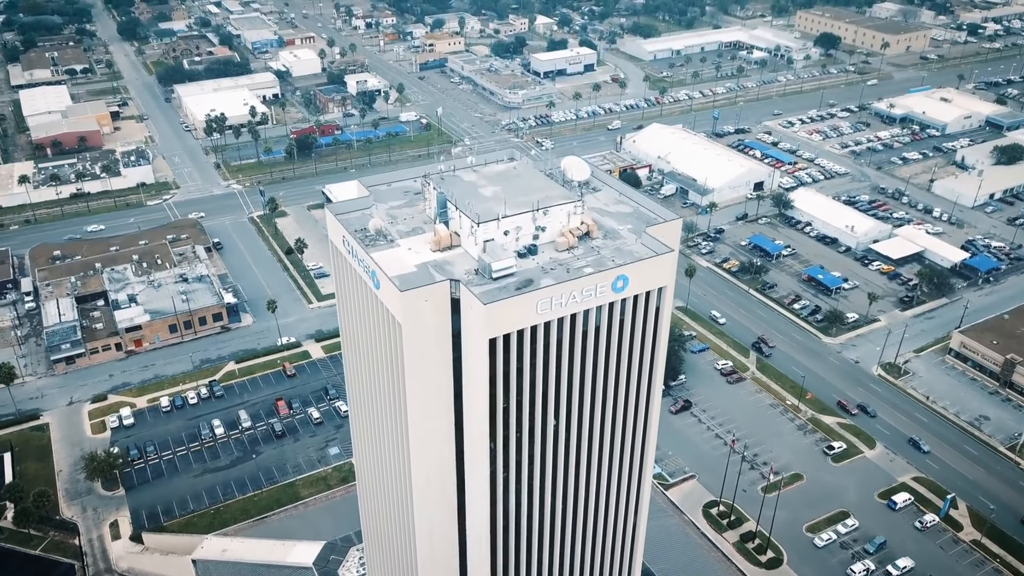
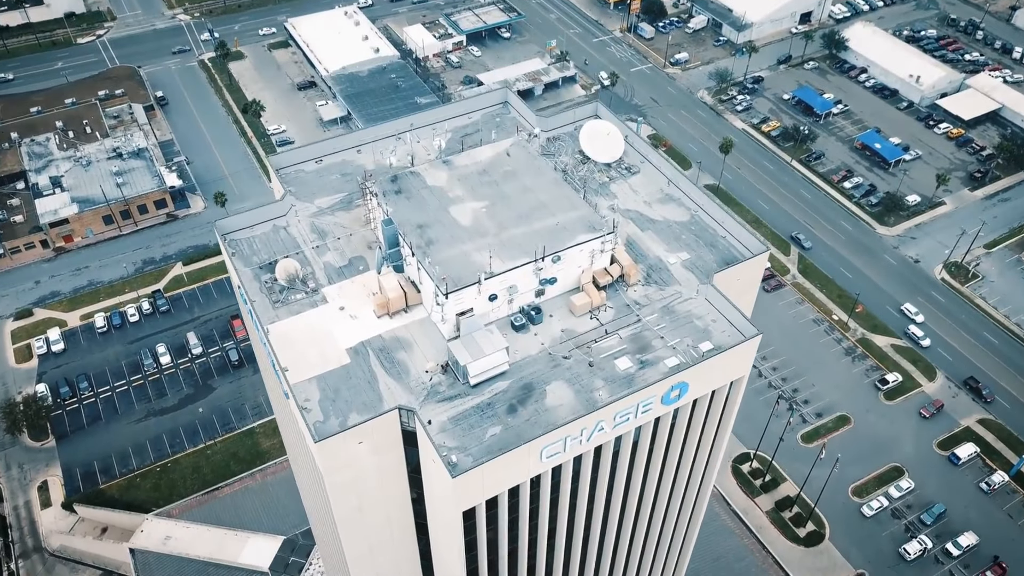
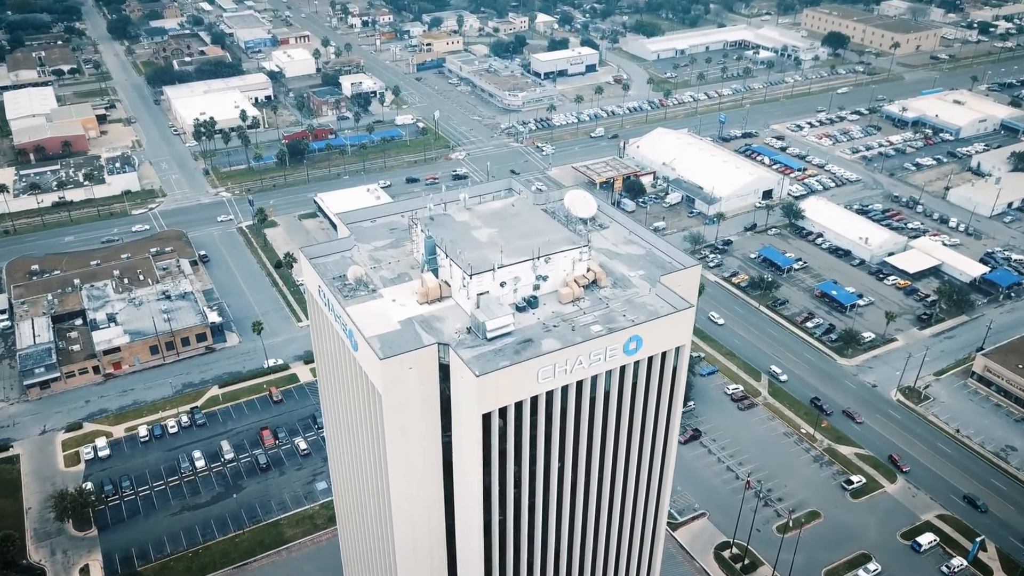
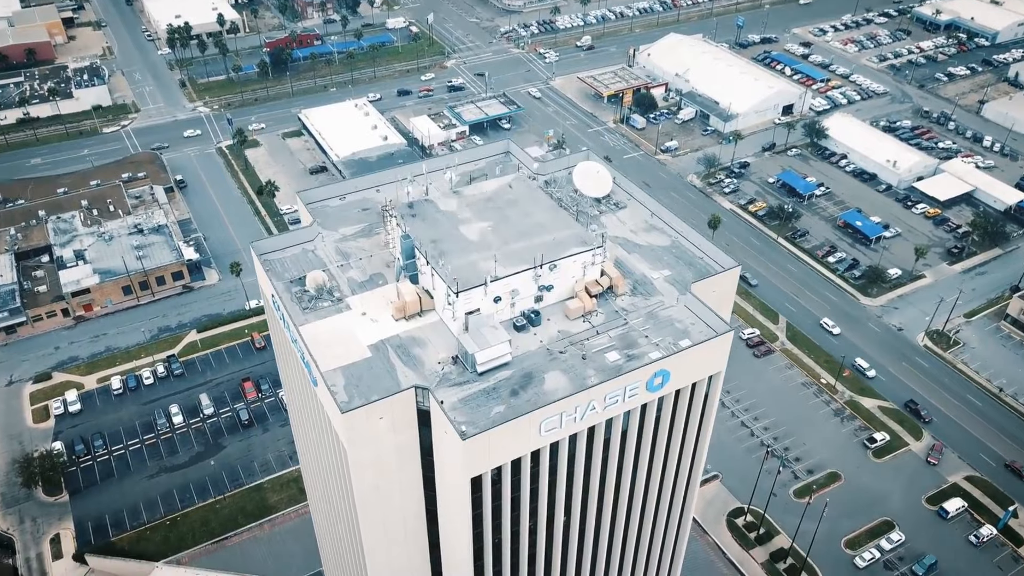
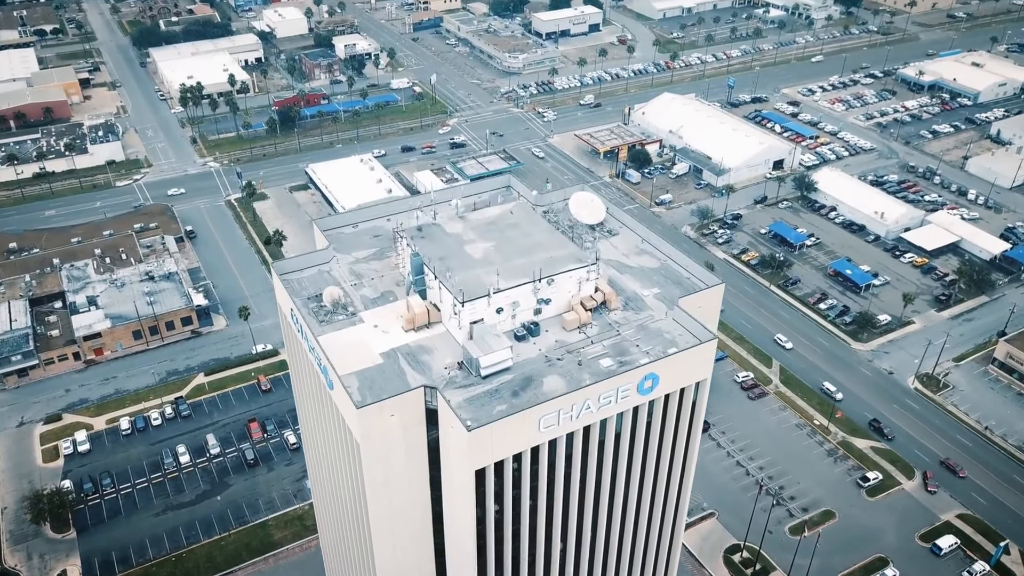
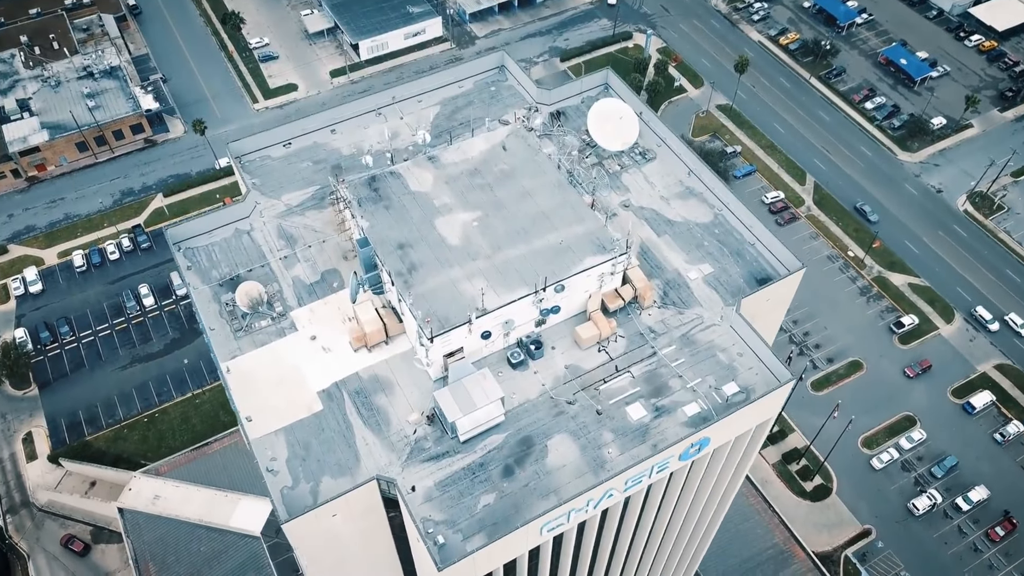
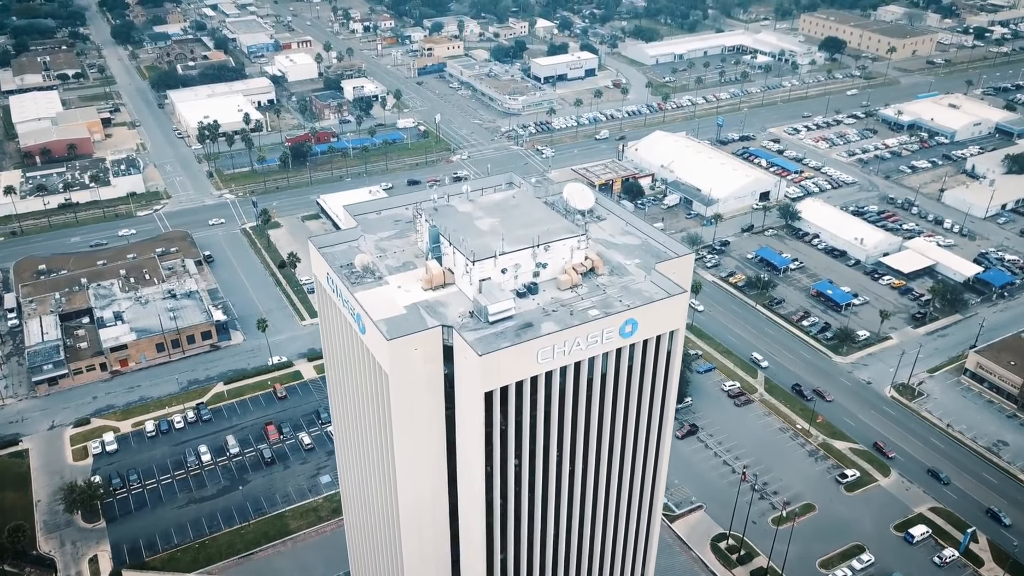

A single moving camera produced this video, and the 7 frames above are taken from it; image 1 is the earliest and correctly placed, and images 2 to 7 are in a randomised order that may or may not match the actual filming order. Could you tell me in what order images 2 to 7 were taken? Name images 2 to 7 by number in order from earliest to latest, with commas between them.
7, 3, 5, 4, 2, 6
